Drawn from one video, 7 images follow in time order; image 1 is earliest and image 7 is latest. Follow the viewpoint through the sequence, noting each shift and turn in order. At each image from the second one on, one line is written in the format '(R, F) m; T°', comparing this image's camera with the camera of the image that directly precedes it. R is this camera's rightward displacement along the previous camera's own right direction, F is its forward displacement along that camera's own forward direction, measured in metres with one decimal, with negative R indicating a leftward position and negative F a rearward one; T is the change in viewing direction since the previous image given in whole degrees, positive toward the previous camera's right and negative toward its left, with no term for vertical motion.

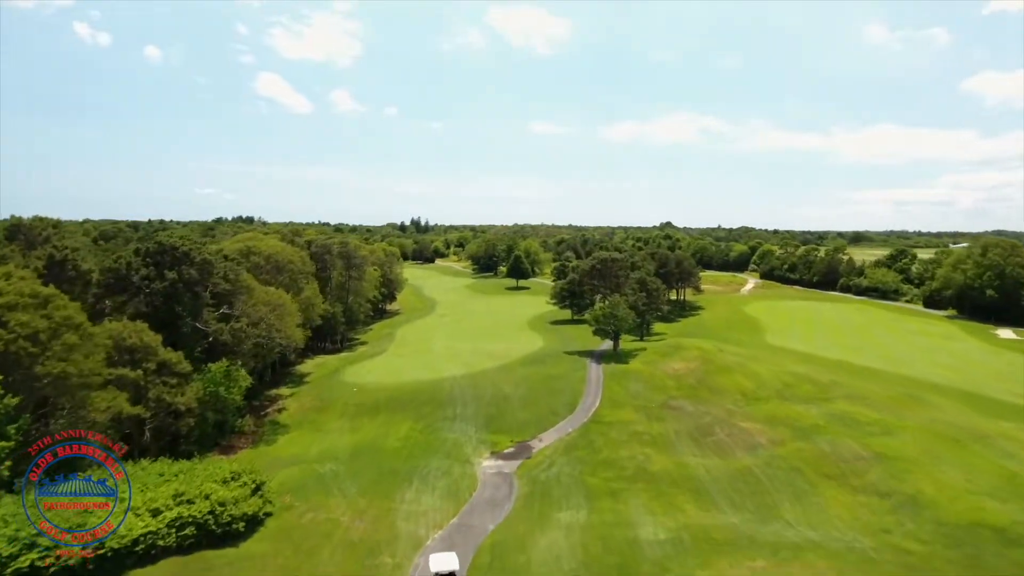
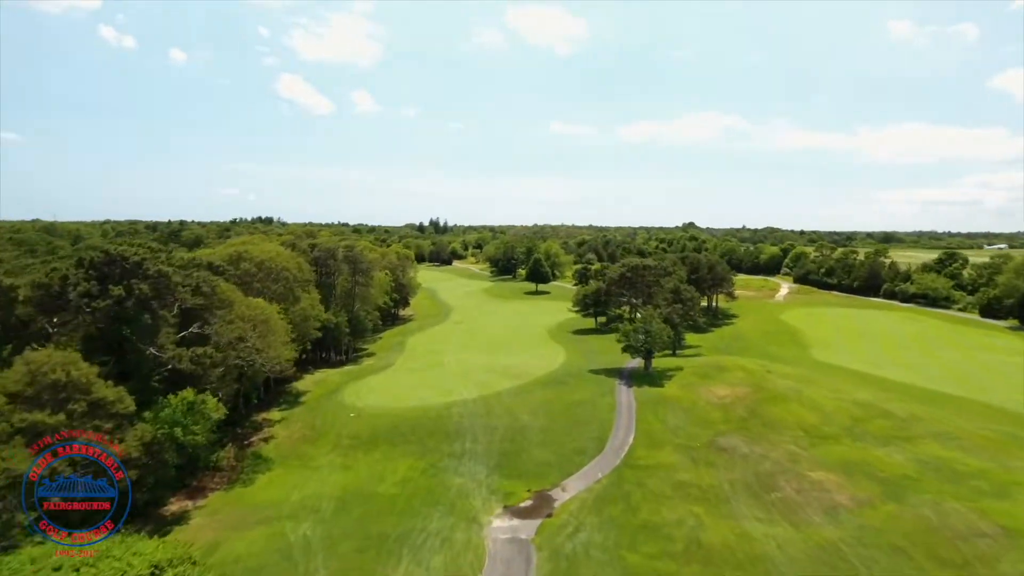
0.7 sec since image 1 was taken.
(+0.1, +6.2) m; -2°
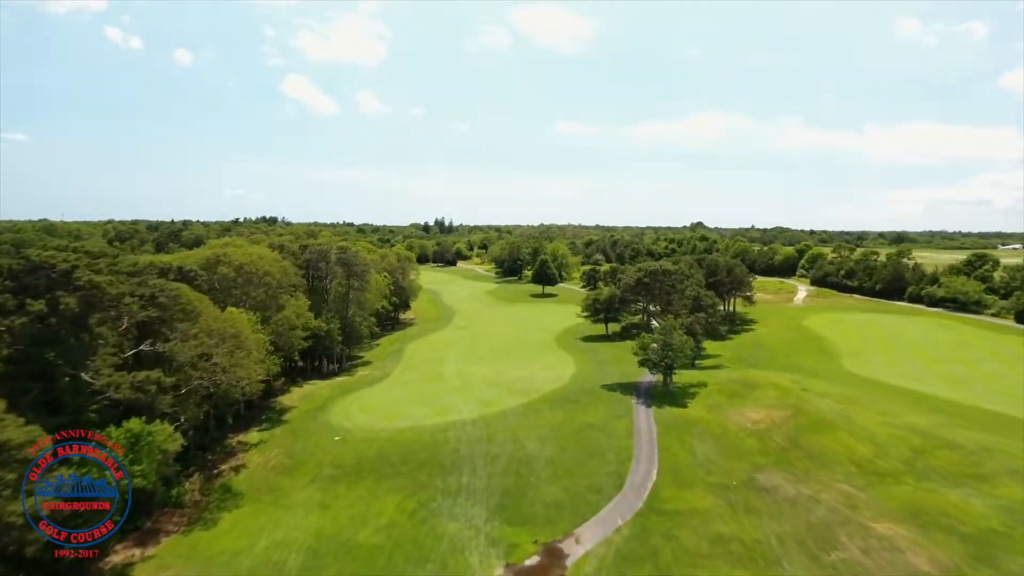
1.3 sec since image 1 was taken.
(+0.1, +4.8) m; -1°
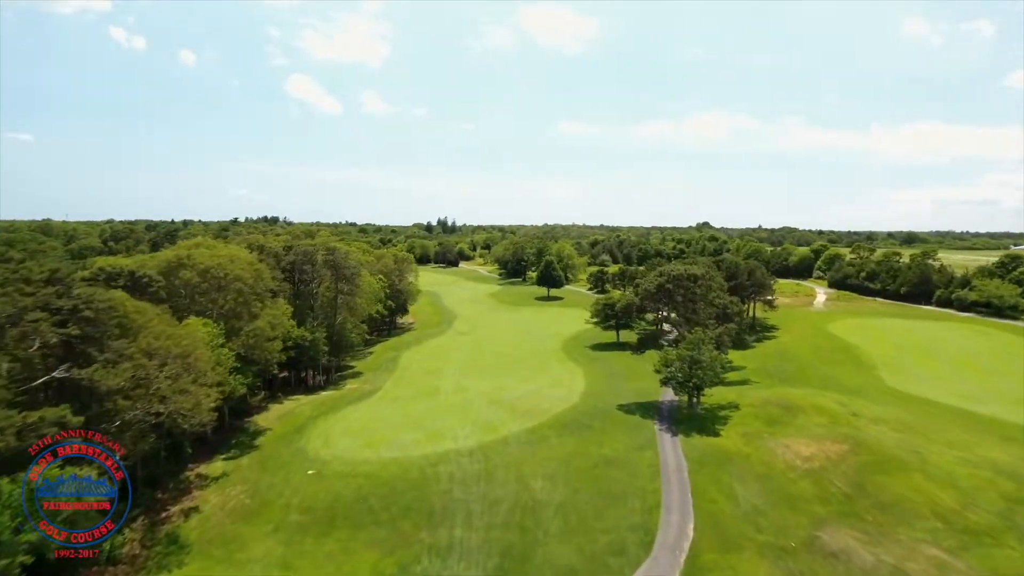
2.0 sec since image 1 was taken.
(0.0, +5.7) m; 0°
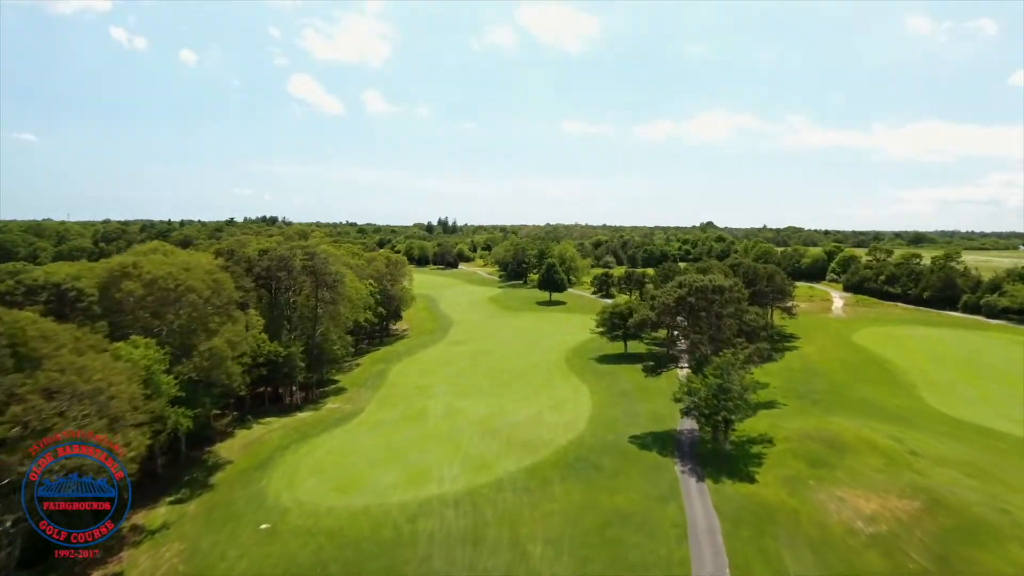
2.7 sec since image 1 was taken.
(+0.3, +5.6) m; 0°
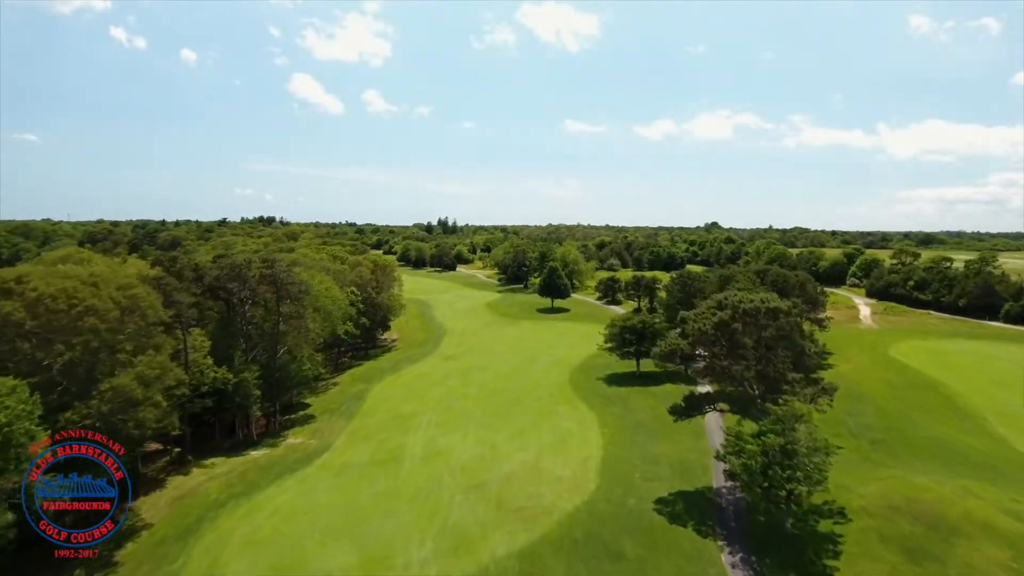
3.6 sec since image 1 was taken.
(+0.4, +7.9) m; 0°
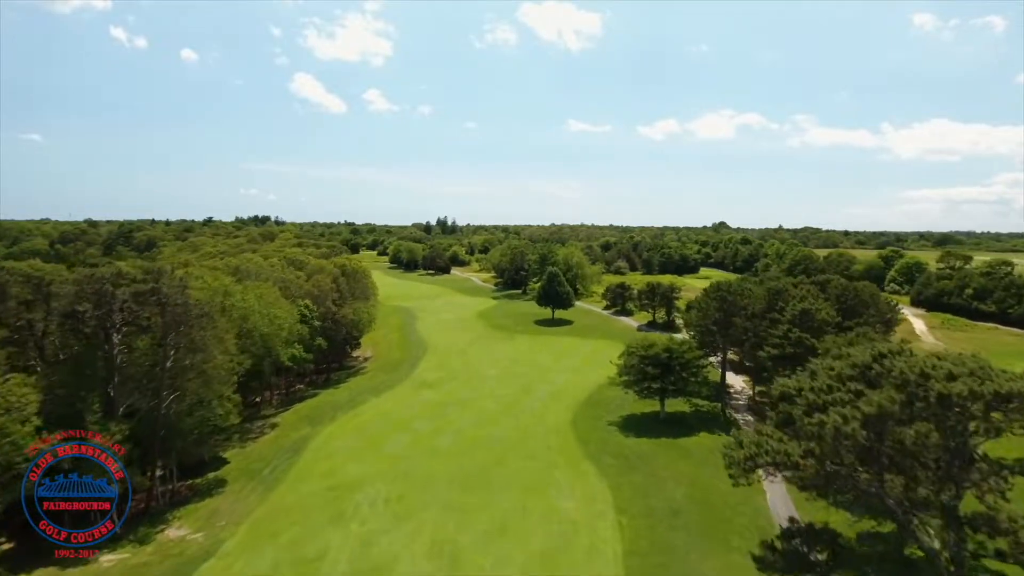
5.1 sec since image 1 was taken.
(+1.1, +13.4) m; 0°
